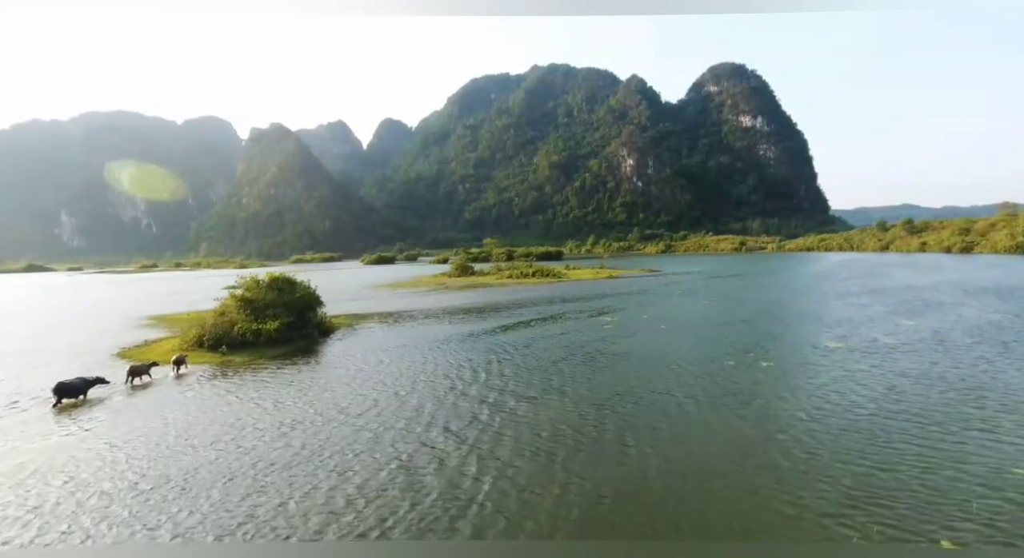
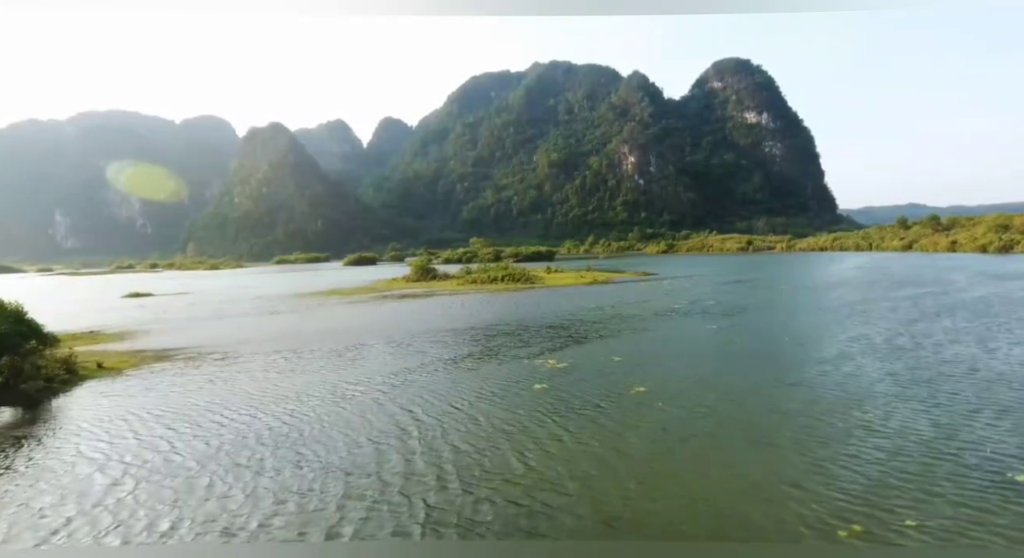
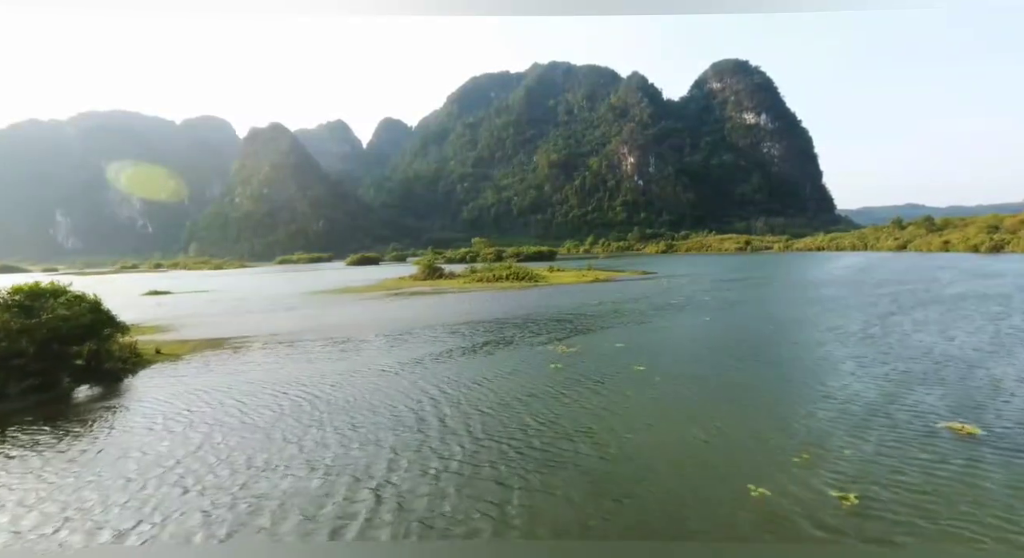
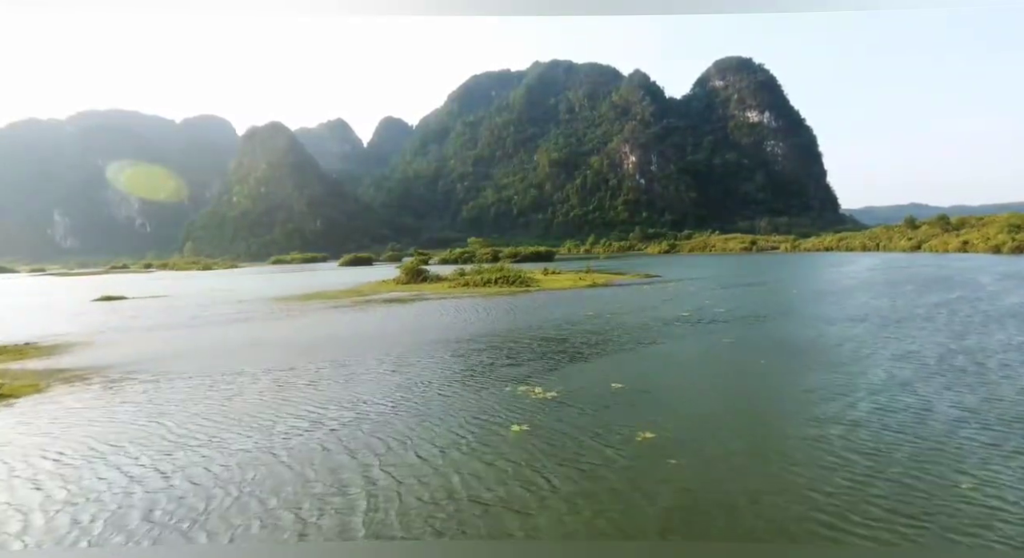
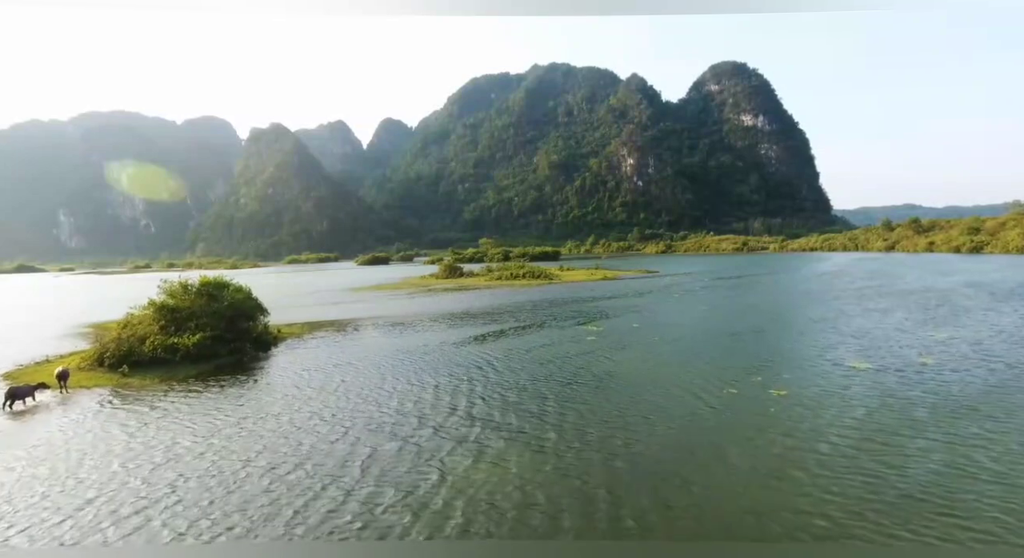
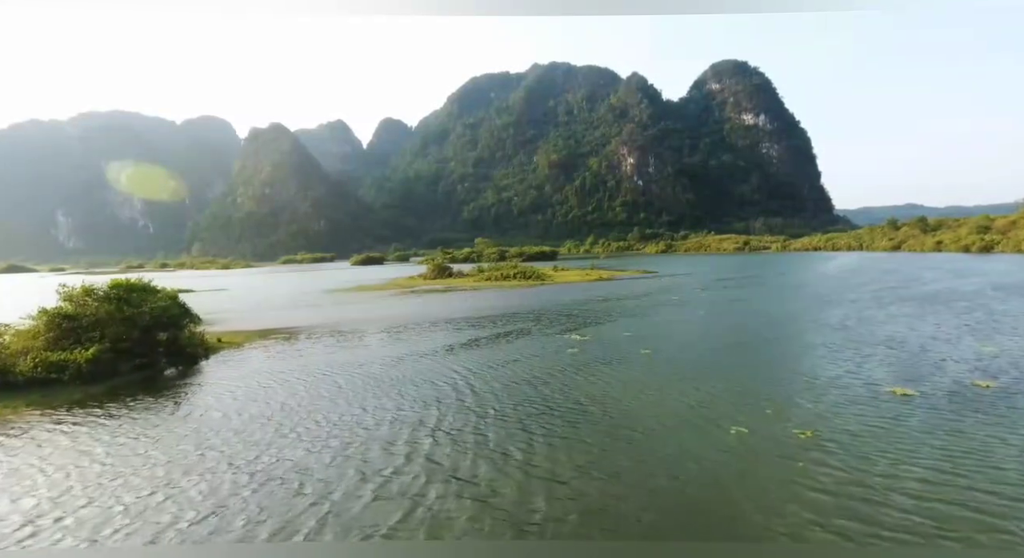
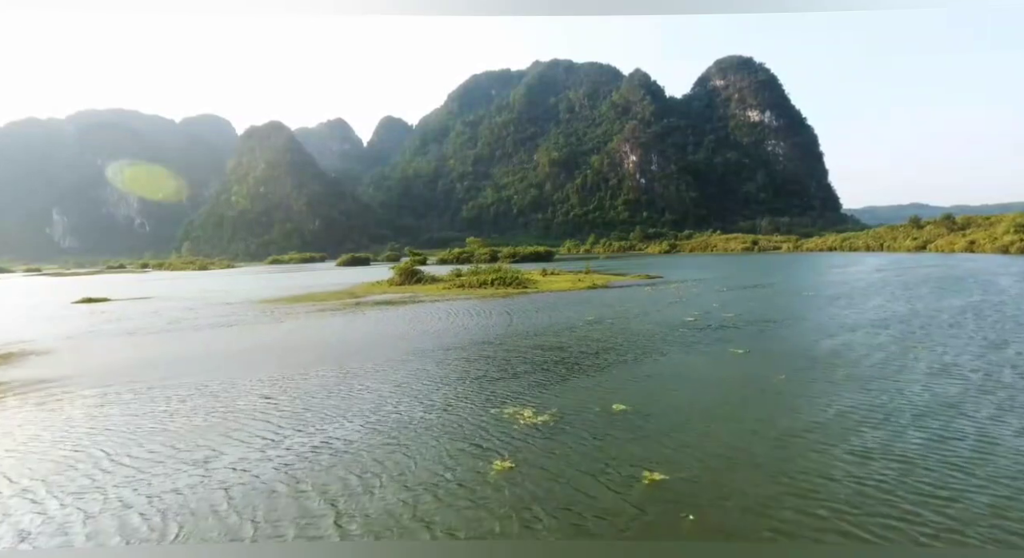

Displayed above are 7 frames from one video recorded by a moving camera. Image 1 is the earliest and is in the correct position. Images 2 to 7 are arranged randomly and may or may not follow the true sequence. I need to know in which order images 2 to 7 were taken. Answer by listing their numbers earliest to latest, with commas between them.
5, 6, 3, 2, 4, 7
